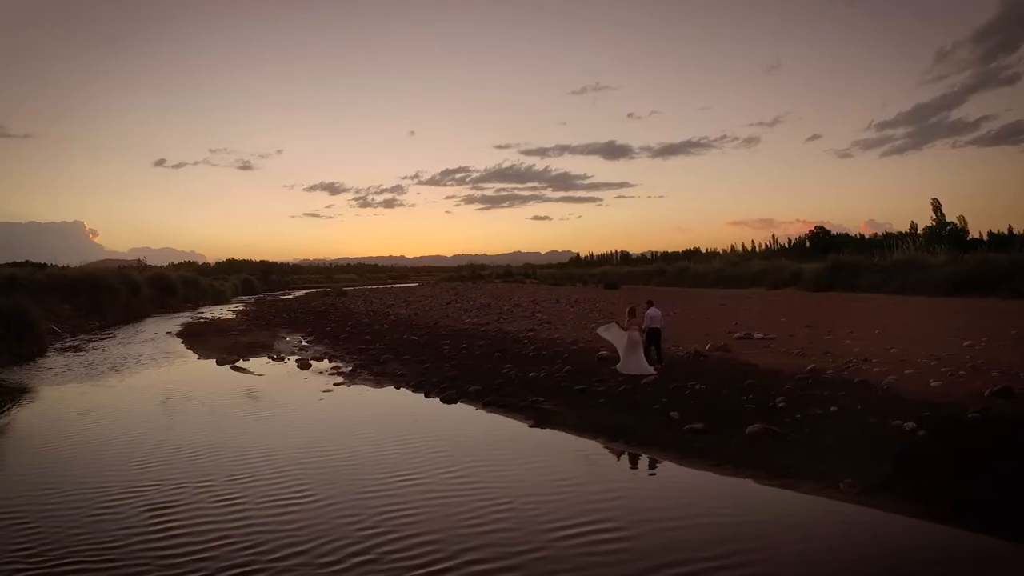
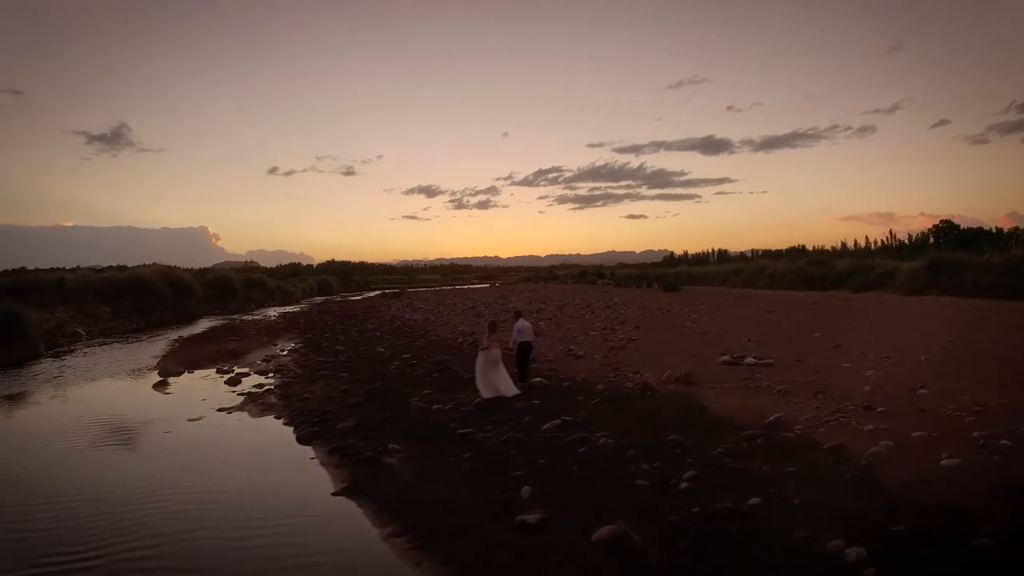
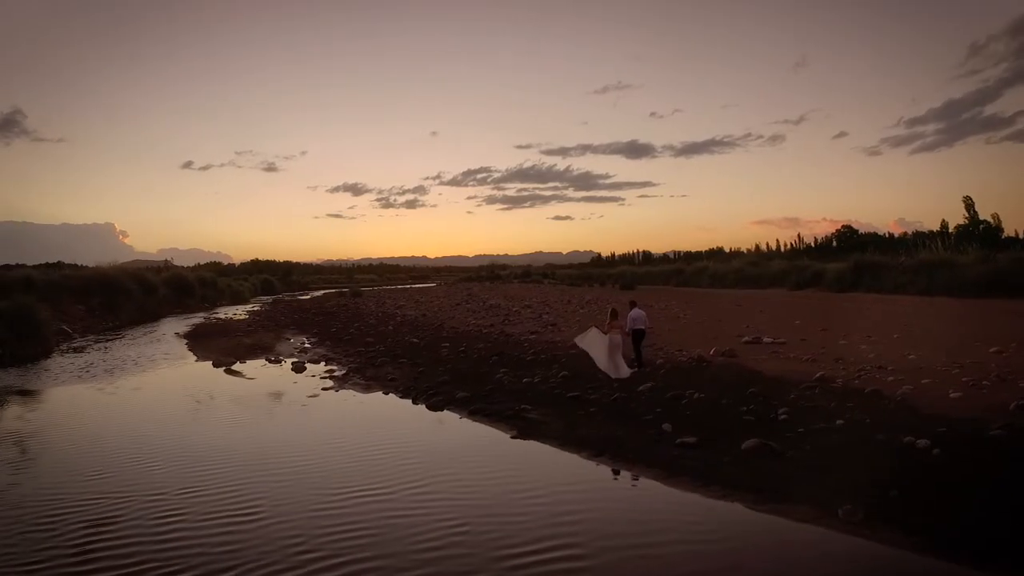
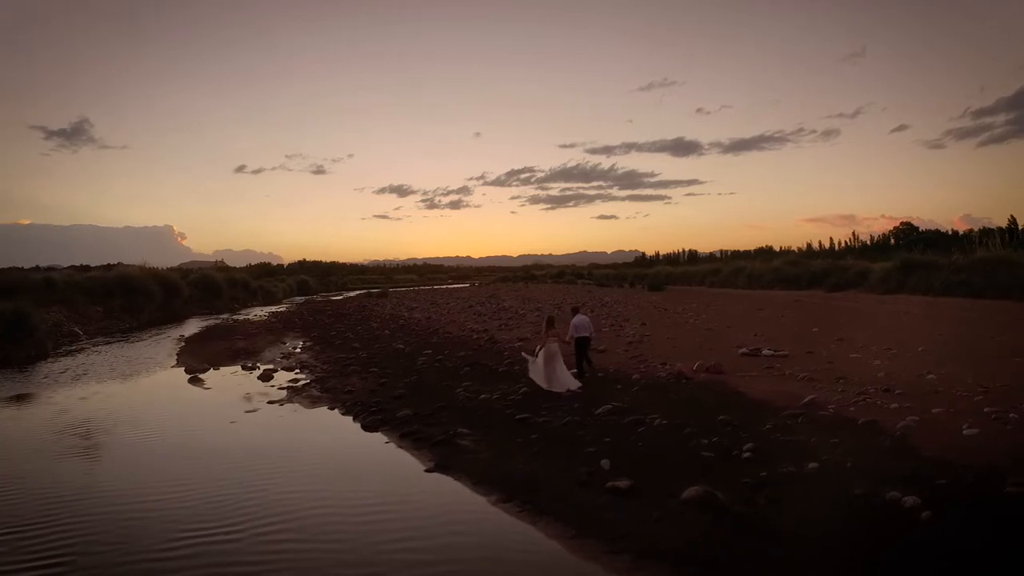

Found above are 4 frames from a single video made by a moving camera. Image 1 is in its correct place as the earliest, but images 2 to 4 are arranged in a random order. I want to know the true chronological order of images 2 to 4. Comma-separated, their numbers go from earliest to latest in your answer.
3, 4, 2
